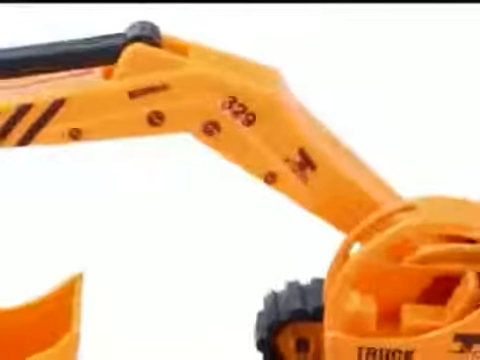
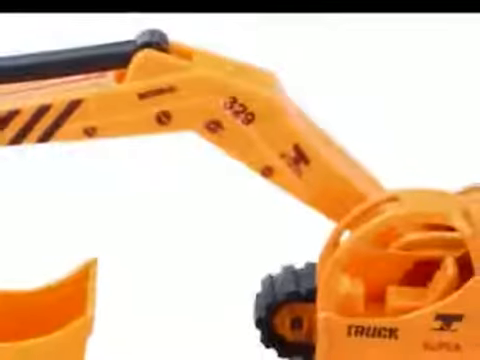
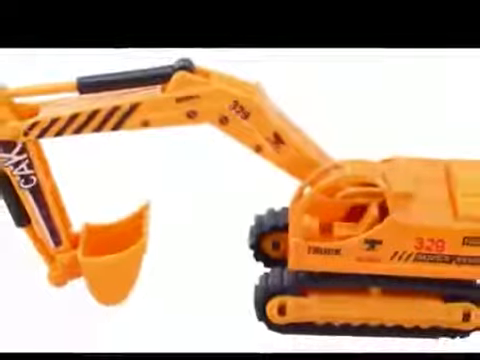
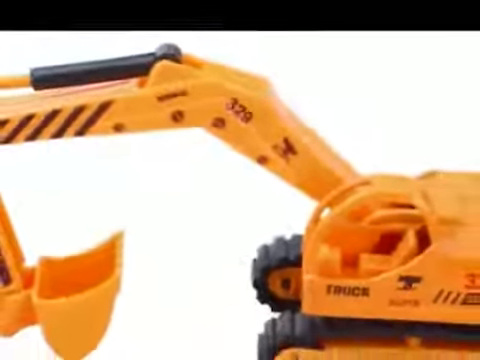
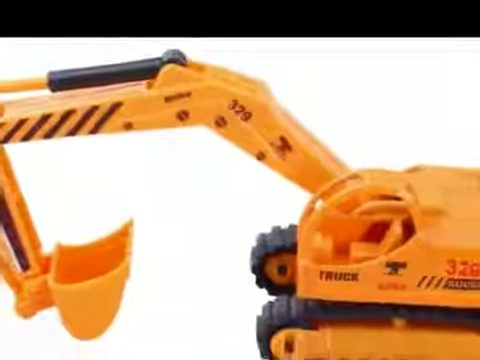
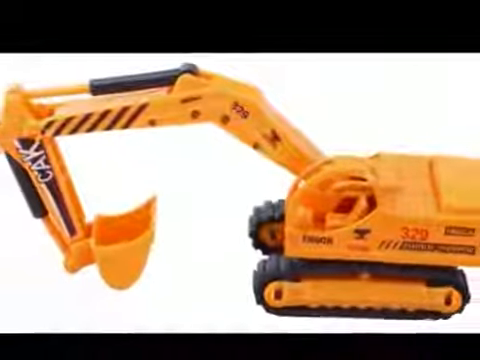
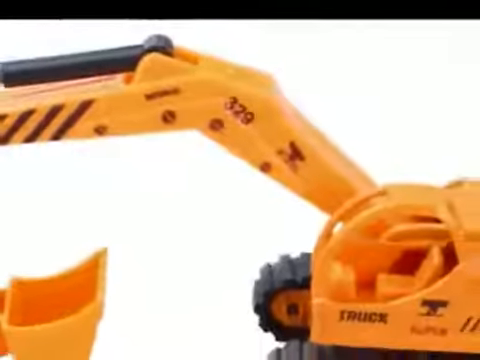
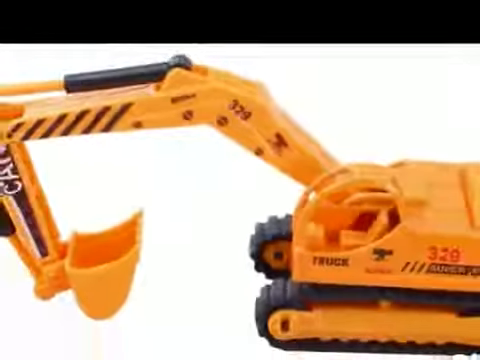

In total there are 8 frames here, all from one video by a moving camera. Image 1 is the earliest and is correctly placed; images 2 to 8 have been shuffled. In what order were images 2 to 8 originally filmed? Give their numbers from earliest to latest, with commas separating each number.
2, 7, 4, 5, 8, 3, 6
